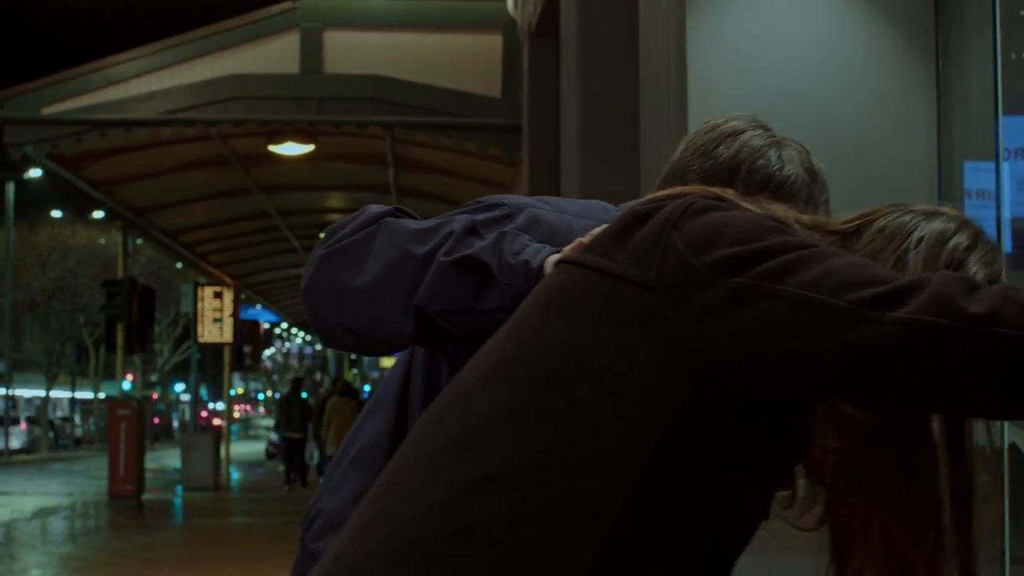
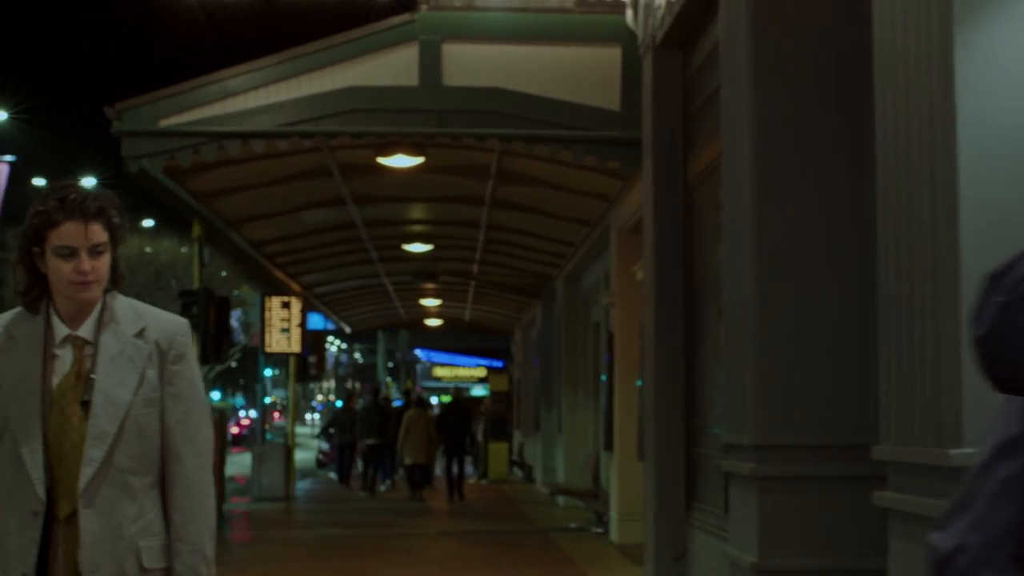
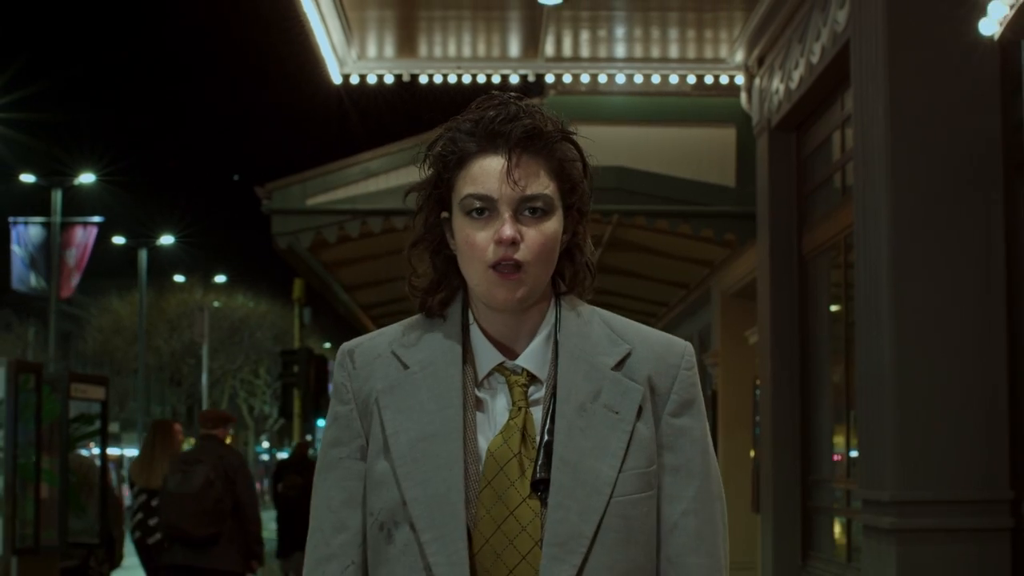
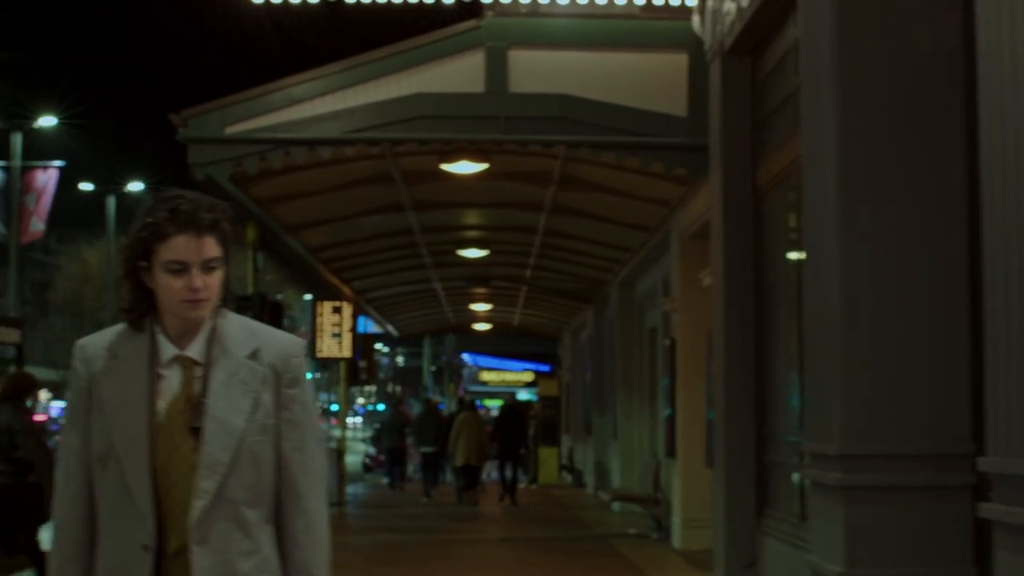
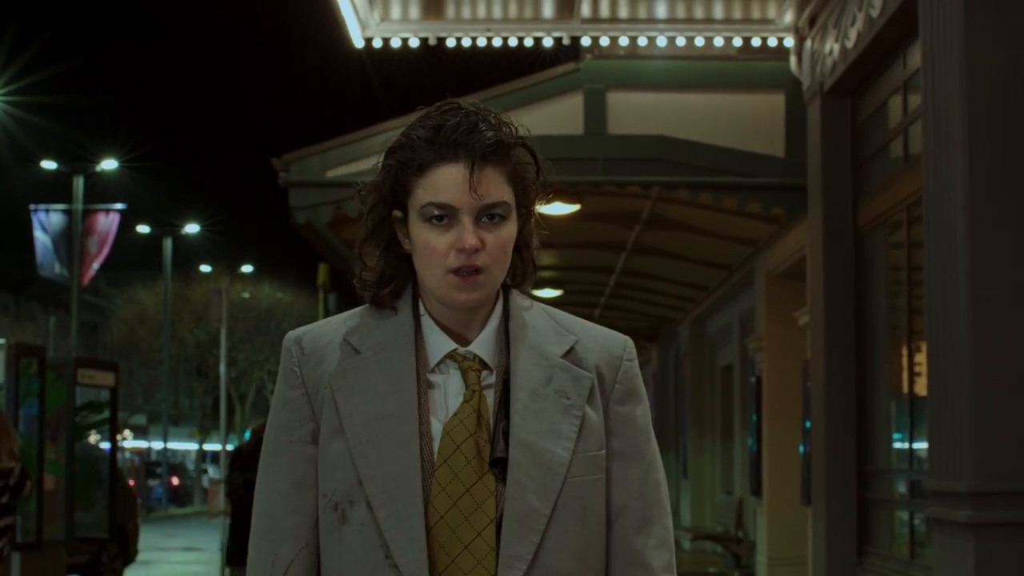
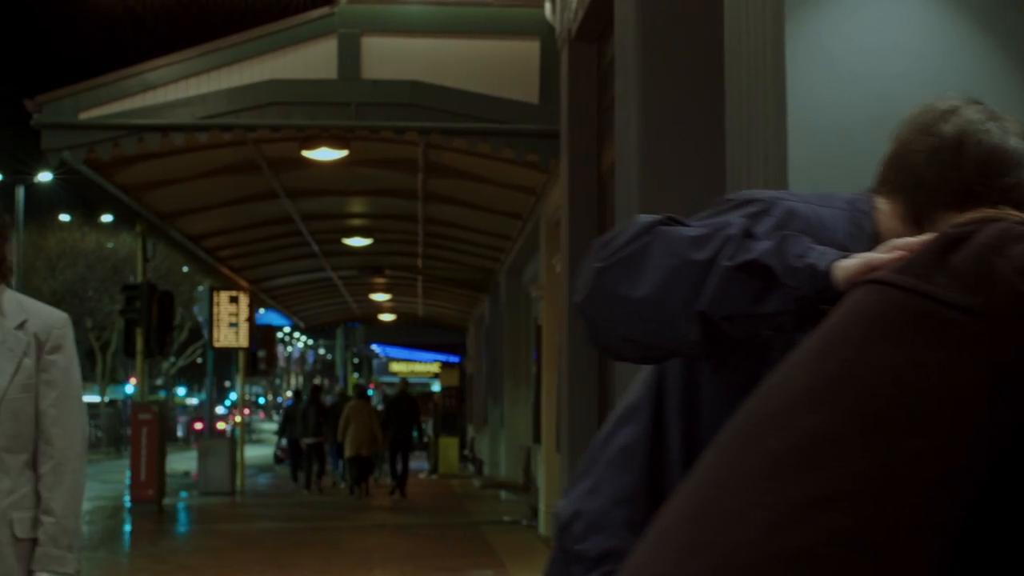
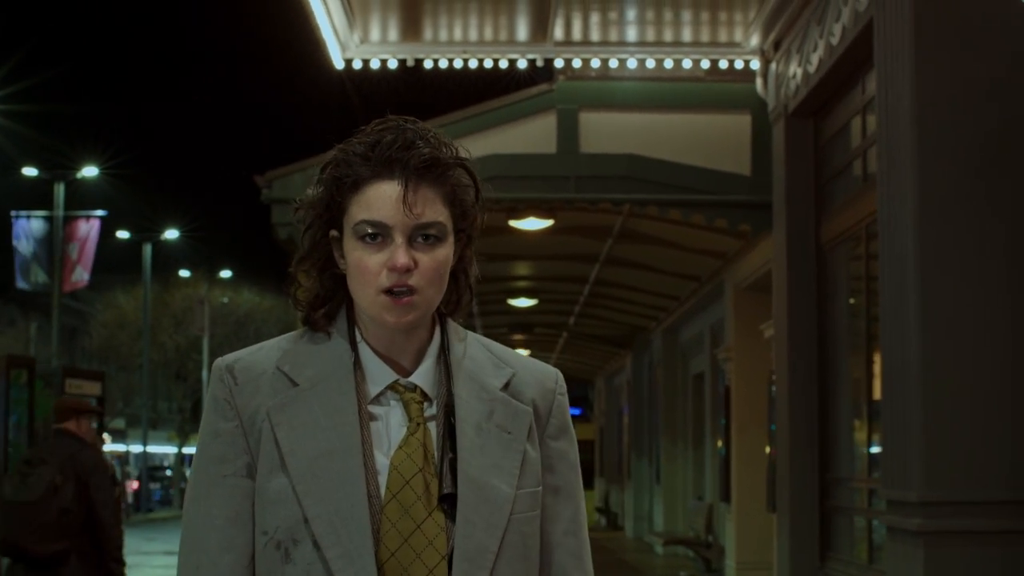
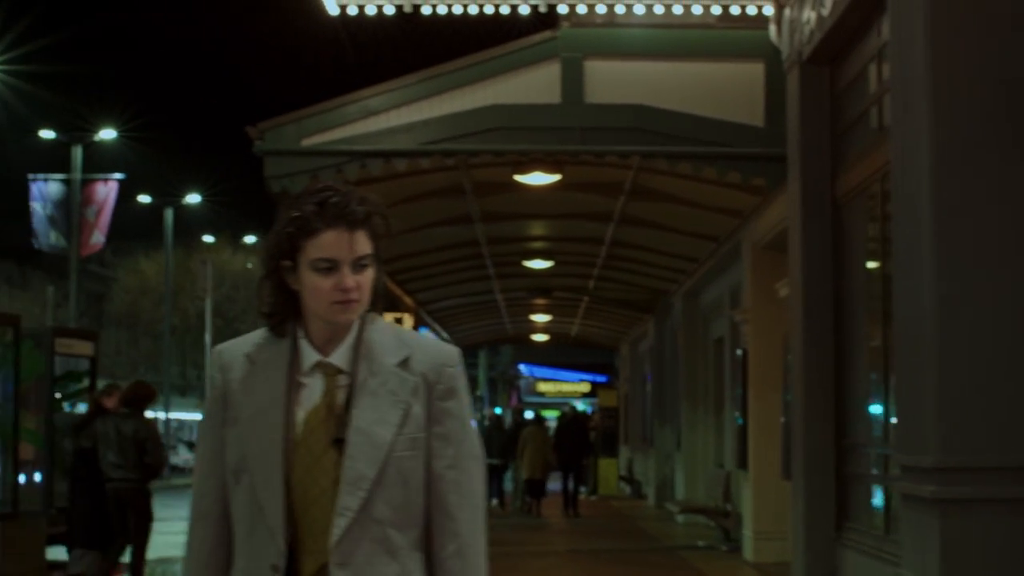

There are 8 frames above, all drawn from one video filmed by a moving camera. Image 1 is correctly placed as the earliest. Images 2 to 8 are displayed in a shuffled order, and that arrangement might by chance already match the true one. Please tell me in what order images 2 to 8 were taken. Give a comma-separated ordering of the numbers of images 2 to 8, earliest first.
6, 2, 4, 8, 5, 7, 3
